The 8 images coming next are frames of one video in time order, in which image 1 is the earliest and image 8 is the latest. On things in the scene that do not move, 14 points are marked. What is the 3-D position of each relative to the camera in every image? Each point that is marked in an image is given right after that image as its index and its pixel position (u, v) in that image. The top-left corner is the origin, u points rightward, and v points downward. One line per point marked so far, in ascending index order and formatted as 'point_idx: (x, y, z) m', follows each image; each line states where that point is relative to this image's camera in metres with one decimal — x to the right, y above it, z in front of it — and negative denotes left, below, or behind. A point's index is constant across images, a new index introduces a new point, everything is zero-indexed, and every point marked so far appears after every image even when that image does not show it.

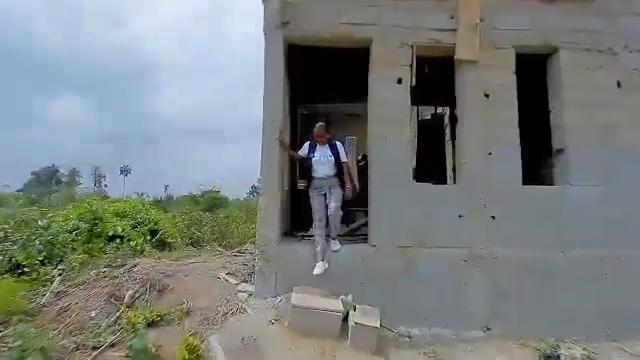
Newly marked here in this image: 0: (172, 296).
0: (-2.8, -2.2, +5.8) m
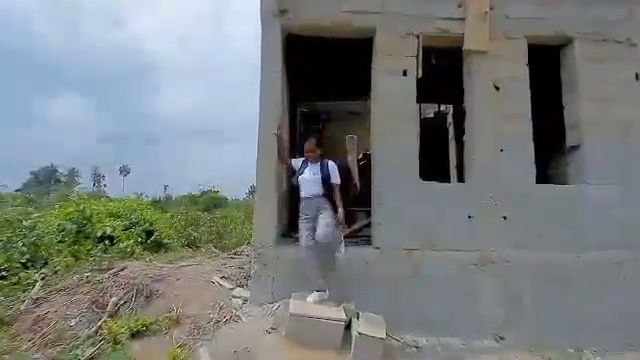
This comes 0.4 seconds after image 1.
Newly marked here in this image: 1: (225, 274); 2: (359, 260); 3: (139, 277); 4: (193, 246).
0: (-2.8, -2.2, +5.4) m
1: (-2.0, -2.0, +6.4) m
2: (+0.7, -1.6, +6.0) m
3: (-3.5, -1.9, +5.9) m
4: (-5.4, -2.8, +13.1) m
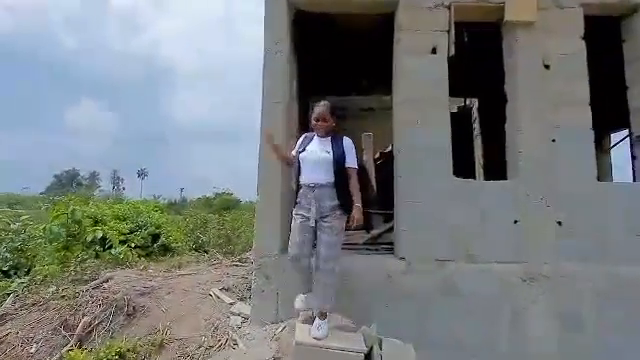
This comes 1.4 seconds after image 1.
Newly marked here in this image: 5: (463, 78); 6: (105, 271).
0: (-2.6, -2.1, +4.6) m
1: (-1.8, -1.9, +5.6) m
2: (+1.0, -1.5, +5.0) m
3: (-3.2, -1.8, +5.0) m
4: (-4.9, -2.9, +12.4) m
5: (+3.5, +2.5, +7.4) m
6: (-4.1, -1.8, +5.9) m
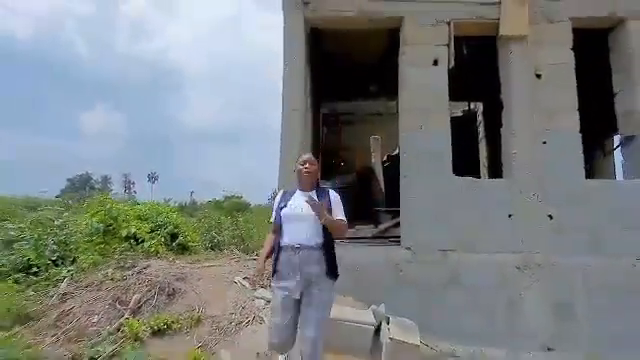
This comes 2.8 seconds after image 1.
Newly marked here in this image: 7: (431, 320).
0: (-2.4, -2.1, +5.3) m
1: (-1.5, -1.9, +6.2) m
2: (+1.2, -1.5, +5.6) m
3: (-3.0, -1.8, +5.8) m
4: (-4.4, -2.9, +13.1) m
5: (+3.8, +2.5, +8.0) m
6: (-3.8, -1.8, +6.7) m
7: (+2.0, -2.5, +5.5) m
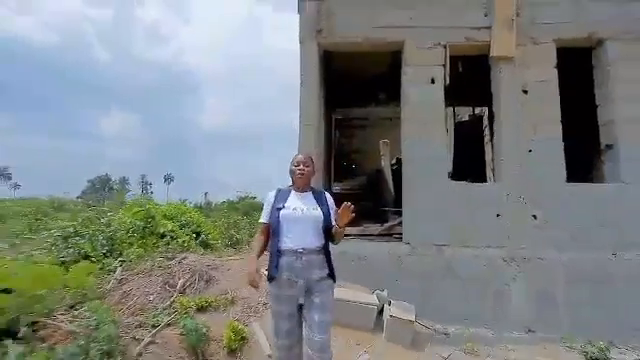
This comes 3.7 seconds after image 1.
0: (-2.1, -2.2, +6.3) m
1: (-1.2, -2.0, +7.2) m
2: (+1.5, -1.6, +6.5) m
3: (-2.7, -1.9, +6.8) m
4: (-3.8, -3.1, +14.2) m
5: (+4.1, +2.4, +8.8) m
6: (-3.5, -1.9, +7.7) m
7: (+2.2, -2.6, +6.4) m
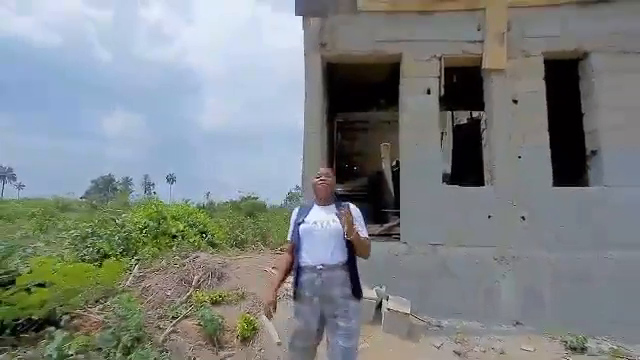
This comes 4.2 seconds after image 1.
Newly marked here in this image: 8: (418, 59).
0: (-2.0, -2.3, +6.8) m
1: (-1.1, -2.1, +7.7) m
2: (+1.6, -1.7, +7.0) m
3: (-2.6, -2.0, +7.3) m
4: (-3.7, -3.1, +14.8) m
5: (+4.2, +2.3, +9.3) m
6: (-3.5, -2.0, +8.3) m
7: (+2.3, -2.7, +6.9) m
8: (+2.3, +2.9, +7.4) m
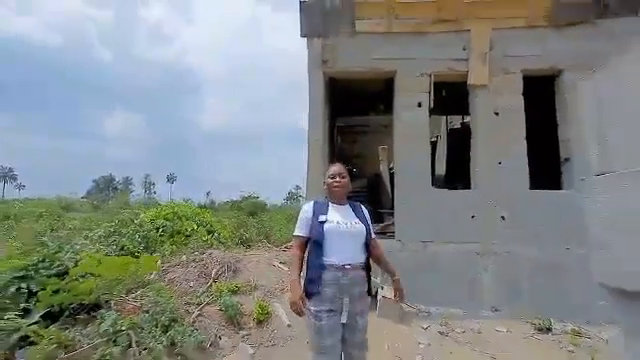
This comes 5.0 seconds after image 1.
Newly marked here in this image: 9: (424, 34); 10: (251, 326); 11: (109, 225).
0: (-2.0, -2.4, +7.7) m
1: (-1.1, -2.2, +8.6) m
2: (+1.6, -1.8, +7.9) m
3: (-2.6, -2.1, +8.2) m
4: (-3.6, -3.2, +15.6) m
5: (+4.3, +2.2, +10.1) m
6: (-3.4, -2.1, +9.1) m
7: (+2.4, -2.8, +7.8) m
8: (+2.4, +2.8, +8.3) m
9: (+2.8, +3.9, +8.3) m
10: (-1.3, -2.8, +5.9) m
11: (-7.5, -1.6, +10.9) m
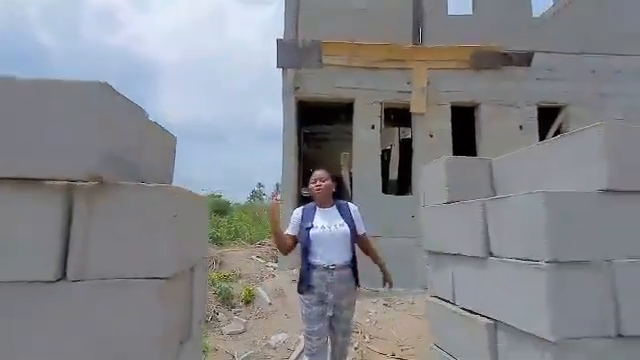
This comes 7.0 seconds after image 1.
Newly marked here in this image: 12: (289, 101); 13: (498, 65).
0: (-2.8, -2.6, +9.2) m
1: (-2.0, -2.5, +10.2) m
2: (+0.8, -2.0, +9.8) m
3: (-3.4, -2.4, +9.6) m
4: (-5.4, -3.4, +16.9) m
5: (+3.1, +2.0, +12.3) m
6: (-4.4, -2.3, +10.5) m
7: (+1.5, -3.1, +9.8) m
8: (+1.5, +2.6, +10.2) m
9: (+1.9, +3.7, +10.3) m
10: (-1.9, -3.0, +7.4) m
11: (-8.7, -1.8, +11.7) m
12: (-1.0, +2.6, +10.1) m
13: (+6.0, +3.9, +10.5) m
